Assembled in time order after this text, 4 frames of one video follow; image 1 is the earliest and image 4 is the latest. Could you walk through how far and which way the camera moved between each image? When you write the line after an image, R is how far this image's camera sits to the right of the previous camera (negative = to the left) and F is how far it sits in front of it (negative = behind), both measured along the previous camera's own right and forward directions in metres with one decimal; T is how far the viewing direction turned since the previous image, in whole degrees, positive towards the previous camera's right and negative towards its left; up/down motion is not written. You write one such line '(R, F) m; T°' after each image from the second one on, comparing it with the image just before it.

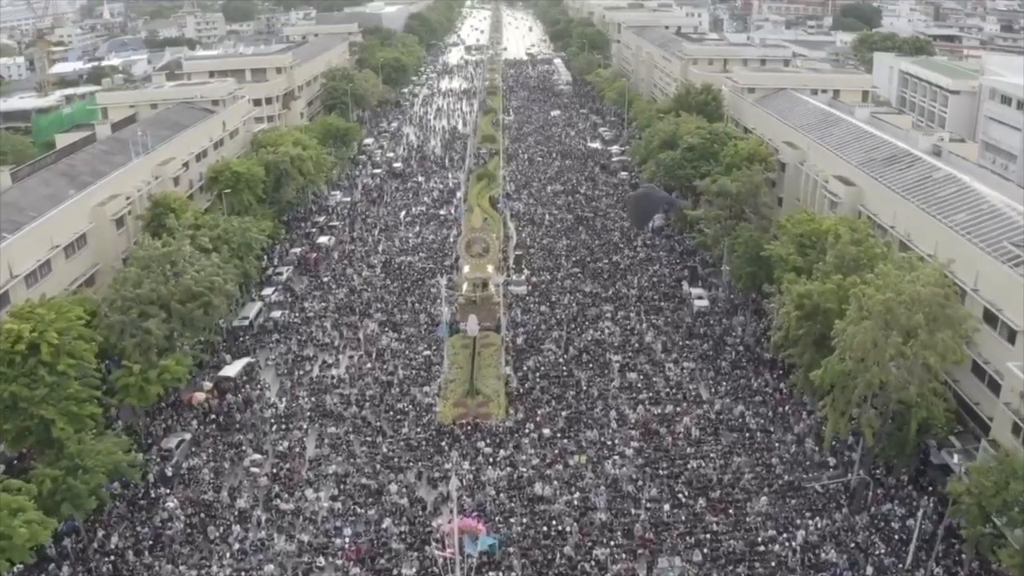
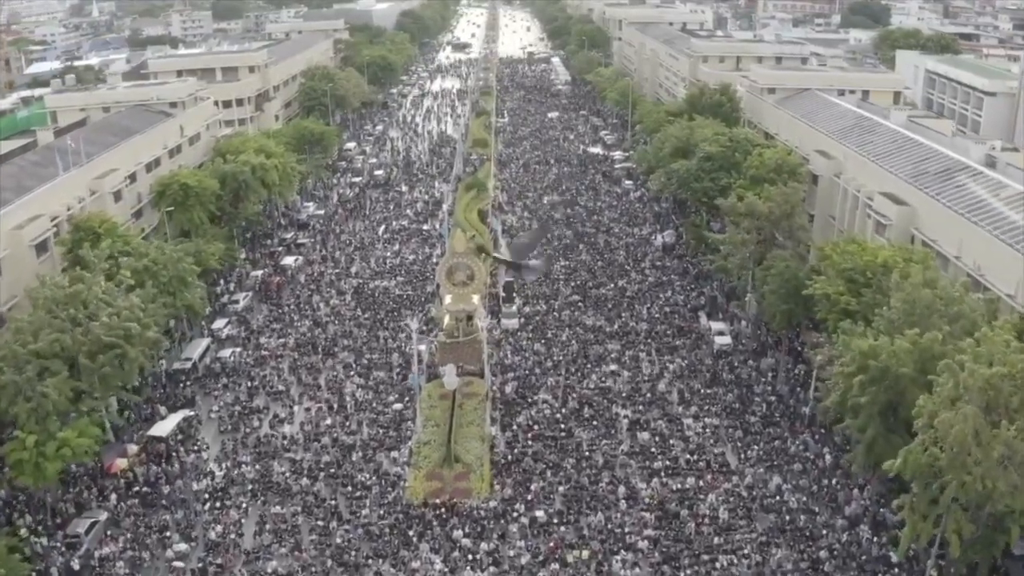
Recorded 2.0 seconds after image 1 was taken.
(+0.4, +6.4) m; 0°
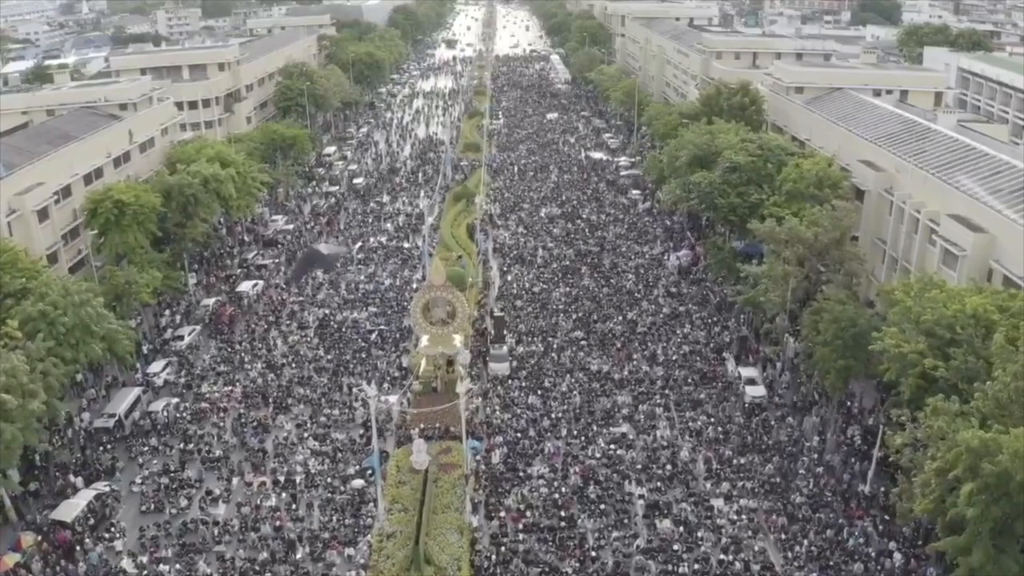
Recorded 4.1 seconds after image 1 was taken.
(+0.4, +6.4) m; 0°
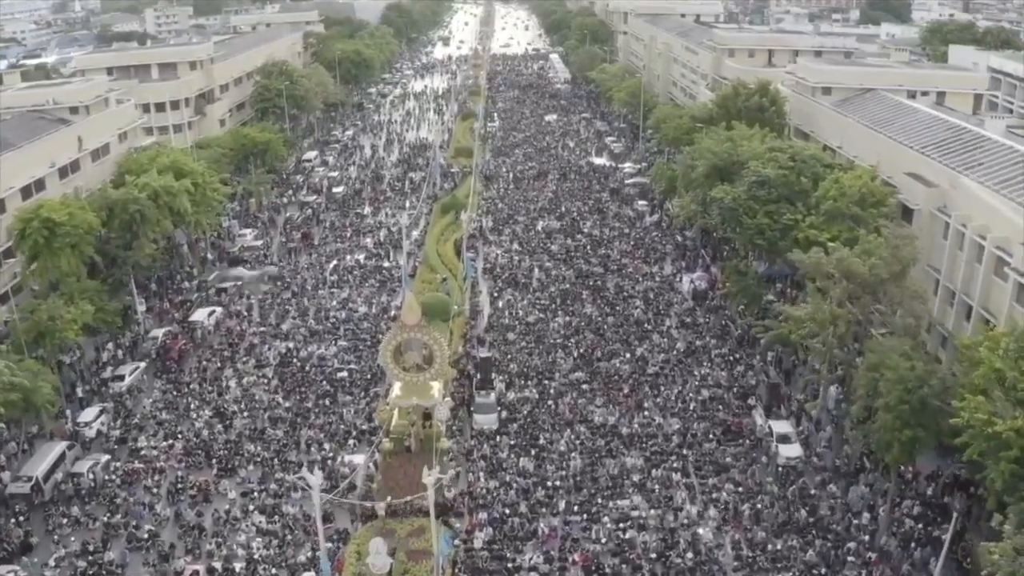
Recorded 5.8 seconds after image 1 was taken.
(+0.4, +4.9) m; 0°
